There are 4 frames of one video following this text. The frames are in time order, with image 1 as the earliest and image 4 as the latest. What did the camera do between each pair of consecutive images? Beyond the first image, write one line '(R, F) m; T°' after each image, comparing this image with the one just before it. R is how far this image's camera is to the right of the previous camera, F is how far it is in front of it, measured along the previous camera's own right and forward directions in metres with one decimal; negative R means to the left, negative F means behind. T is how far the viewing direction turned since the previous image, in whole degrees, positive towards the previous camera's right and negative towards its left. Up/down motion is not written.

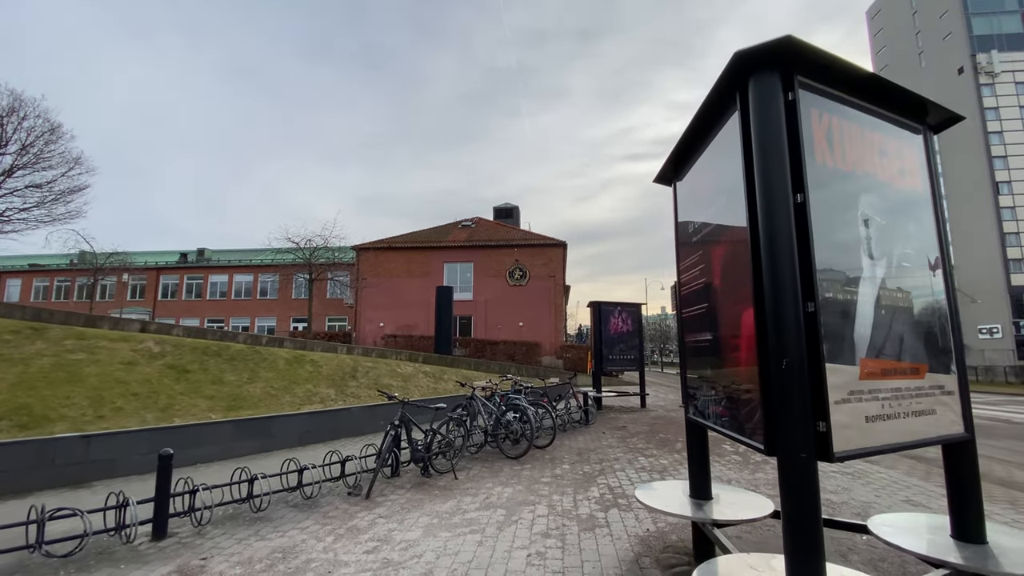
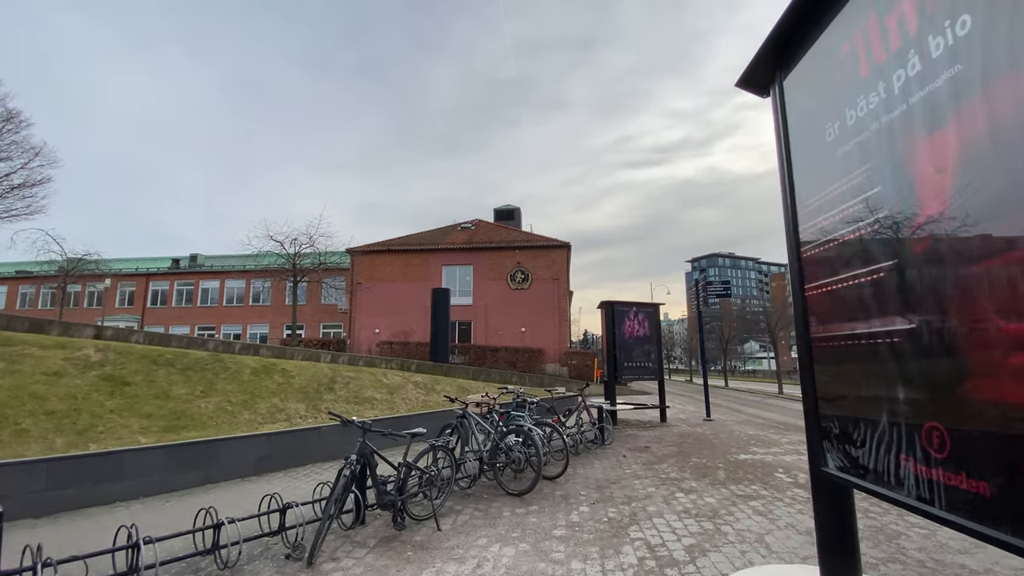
(0.0, +1.7) m; 0°
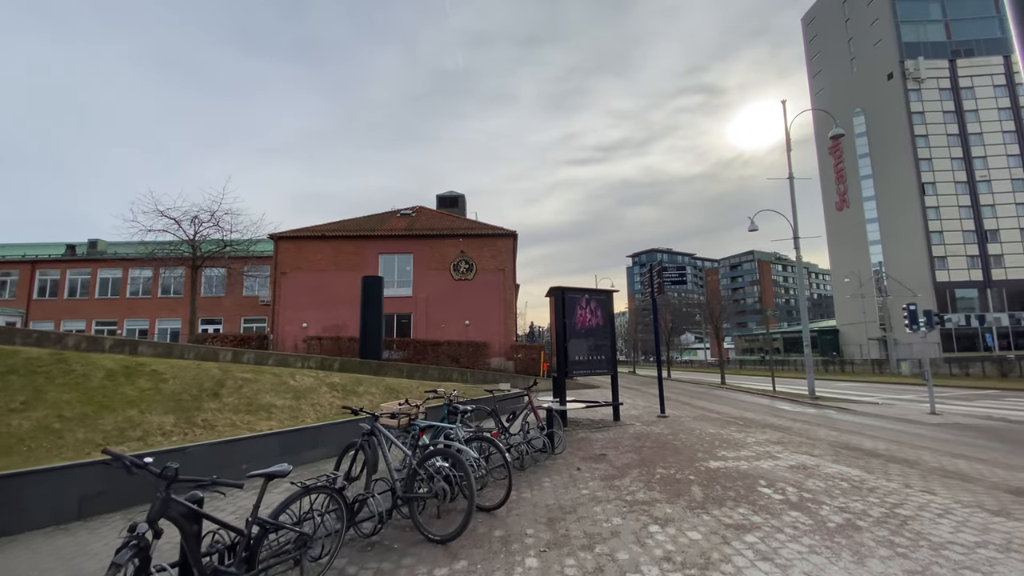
(+0.2, +1.7) m; +7°
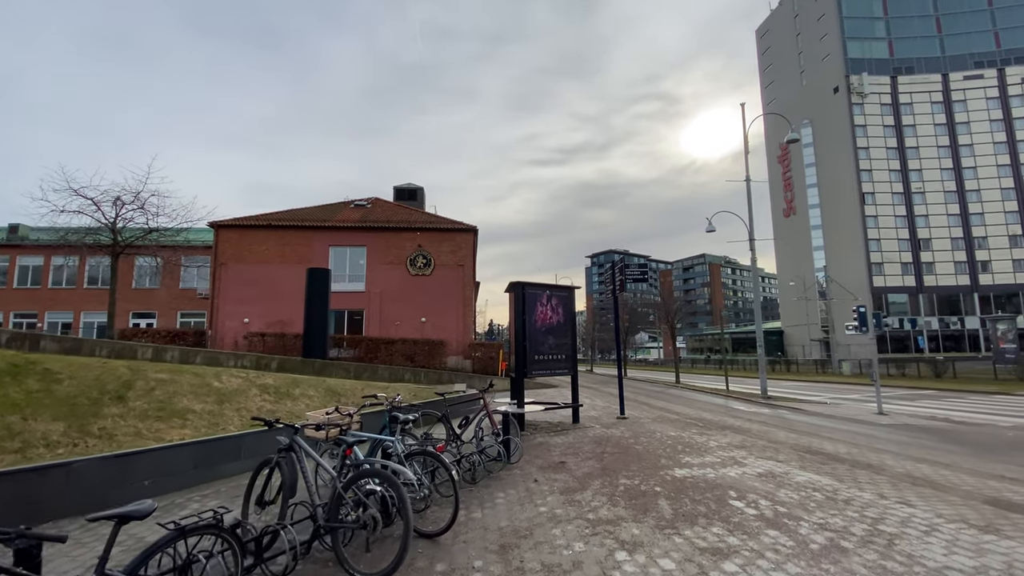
(+0.1, +0.7) m; +5°
